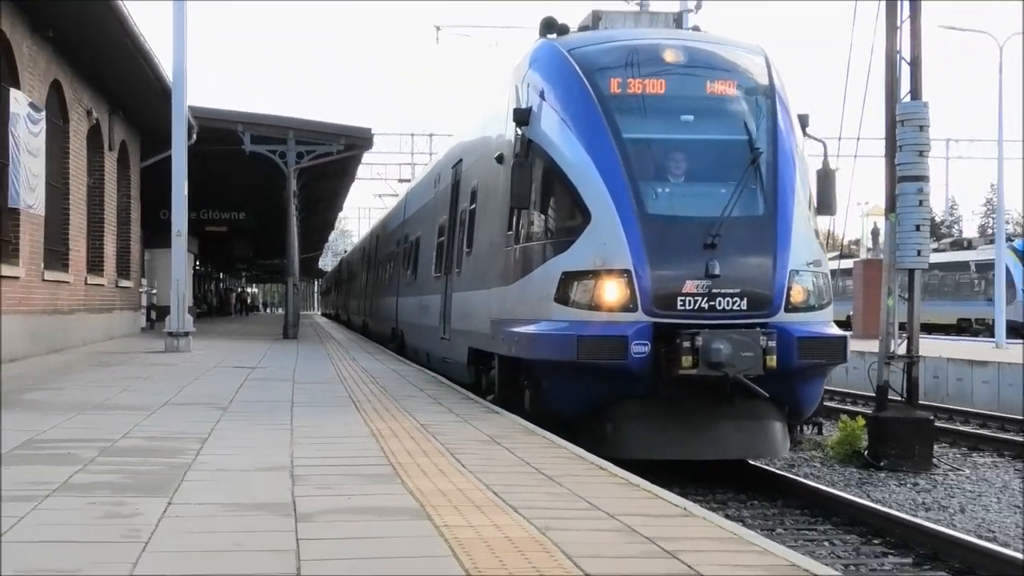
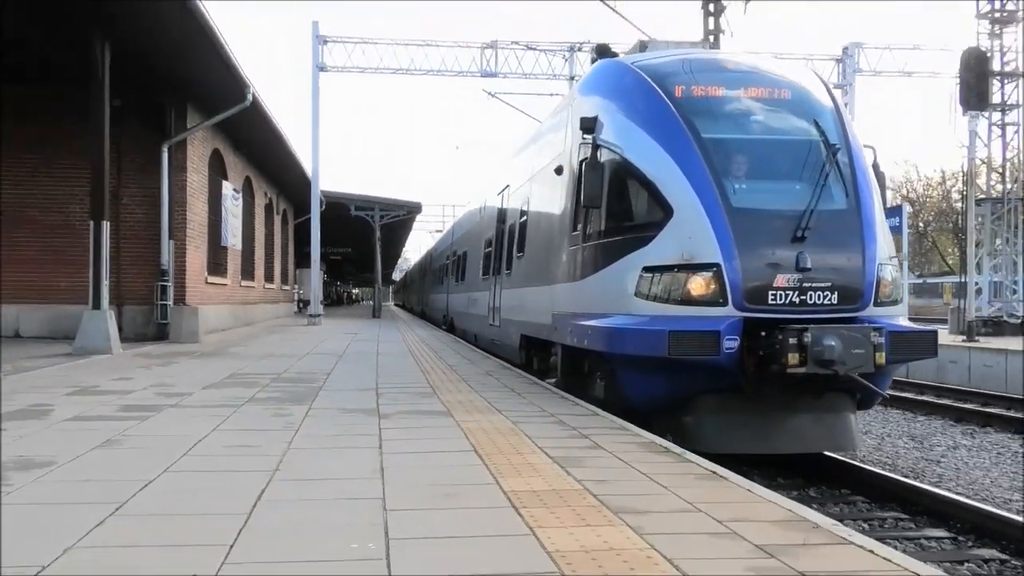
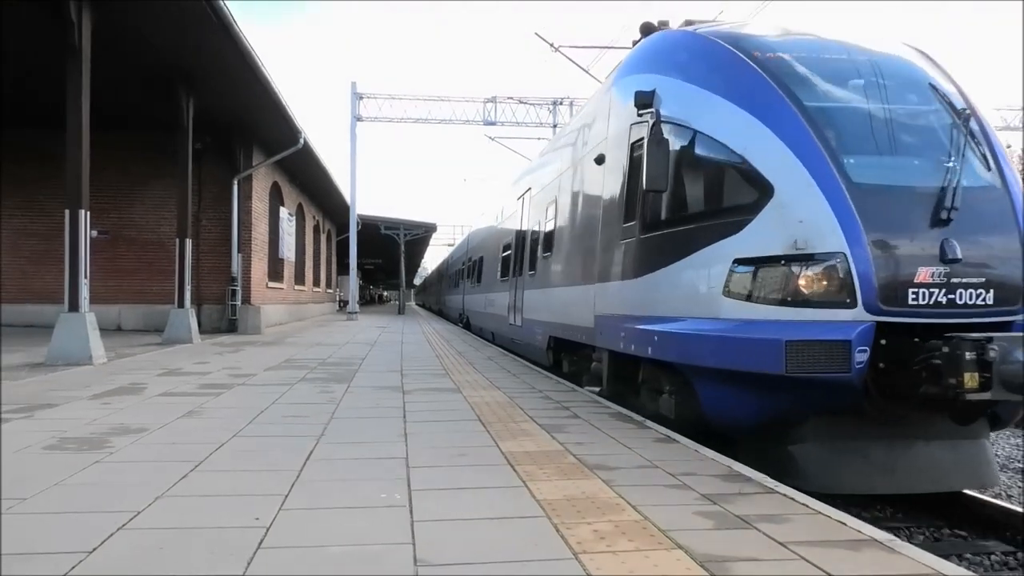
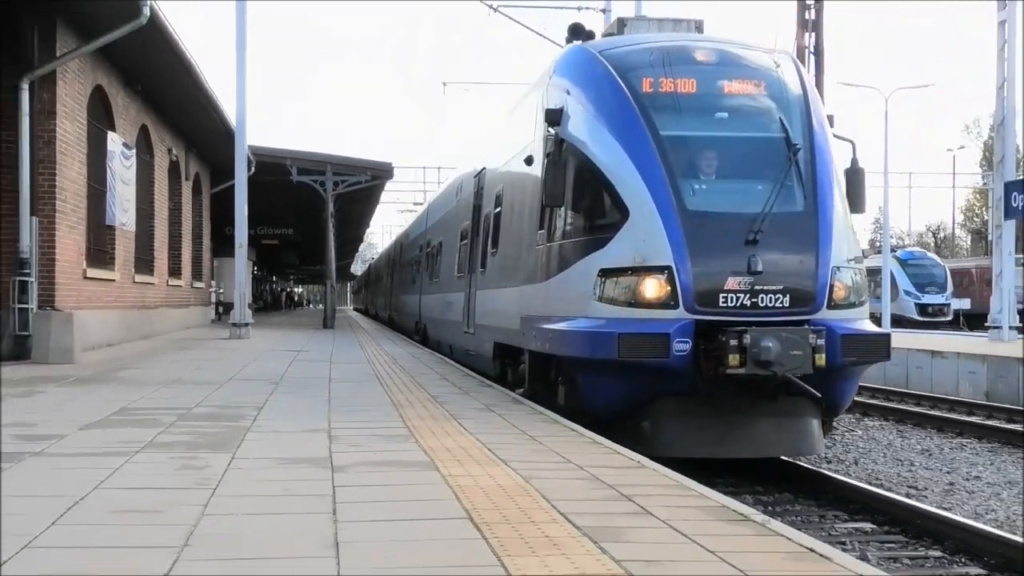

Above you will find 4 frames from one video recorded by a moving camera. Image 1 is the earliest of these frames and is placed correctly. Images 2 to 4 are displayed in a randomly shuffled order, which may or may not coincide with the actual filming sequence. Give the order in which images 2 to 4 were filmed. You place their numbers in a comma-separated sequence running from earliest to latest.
4, 2, 3
